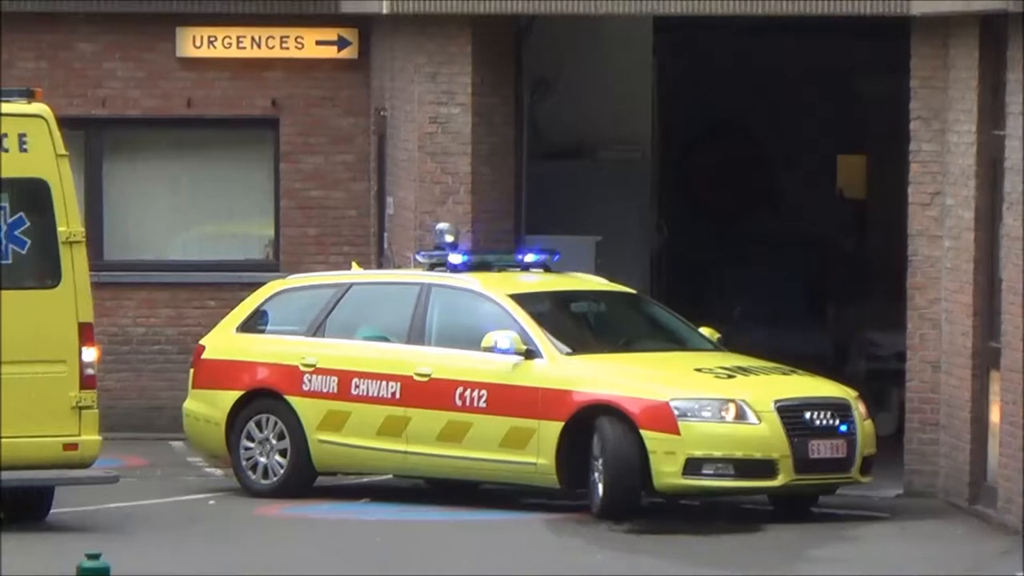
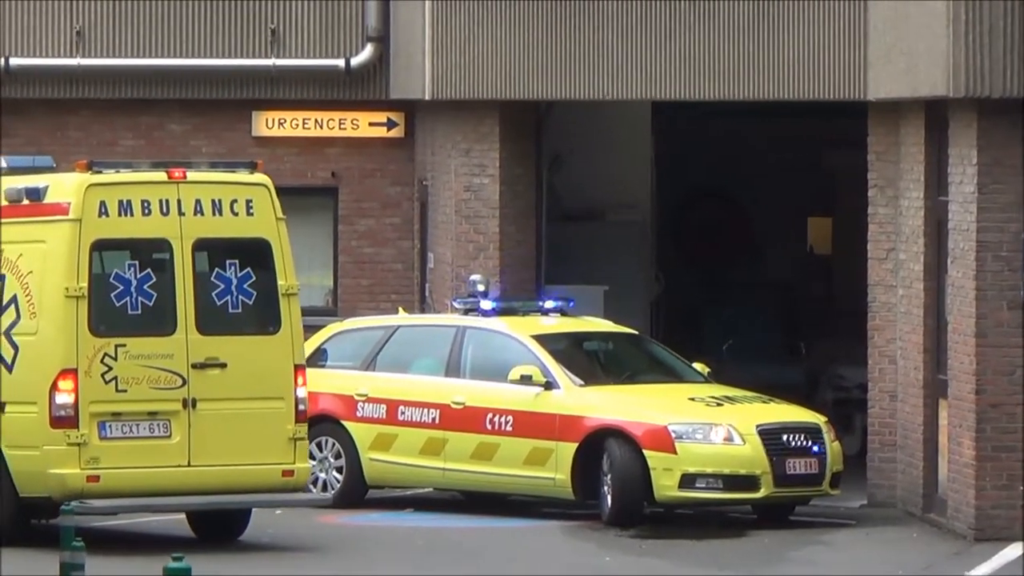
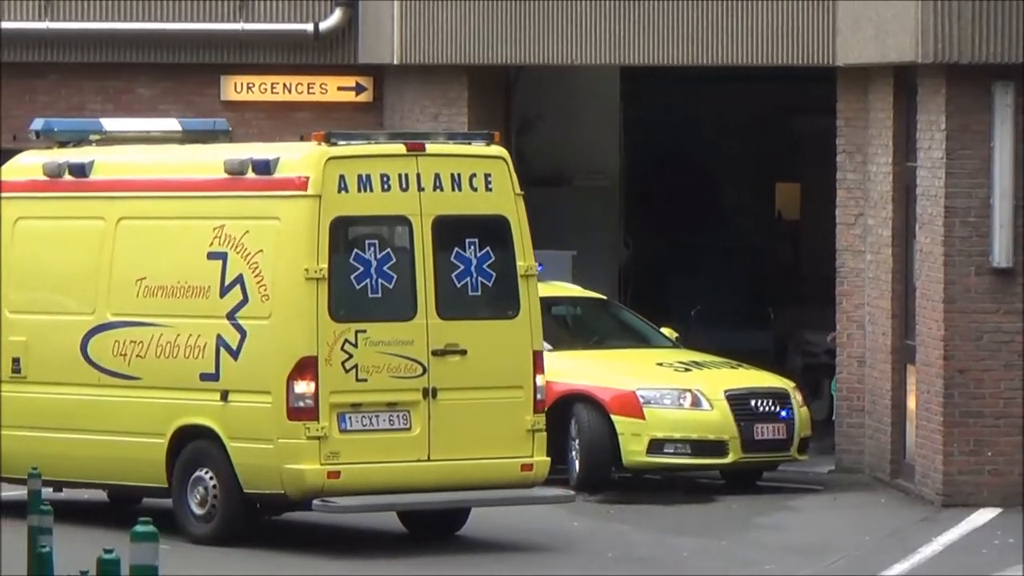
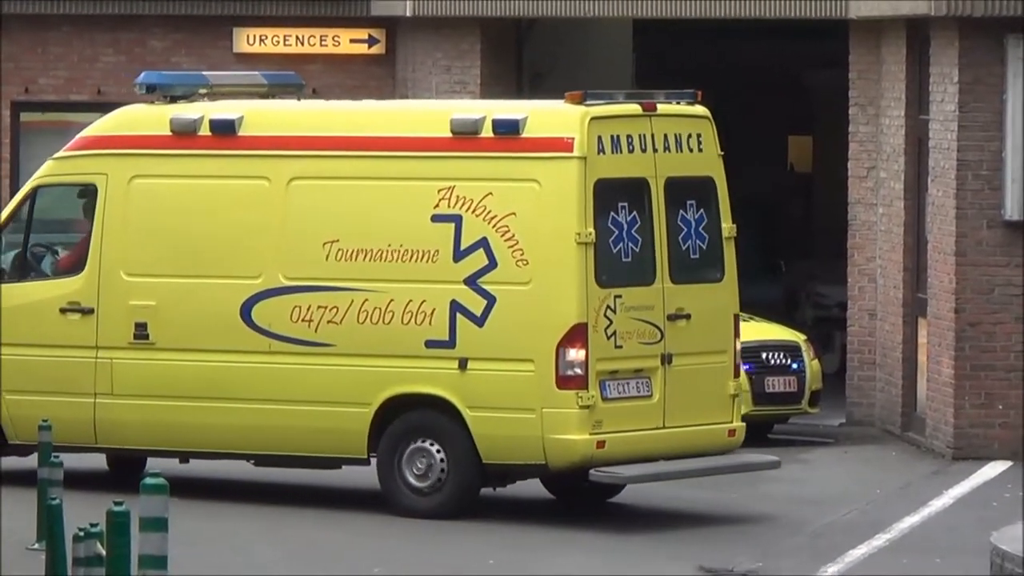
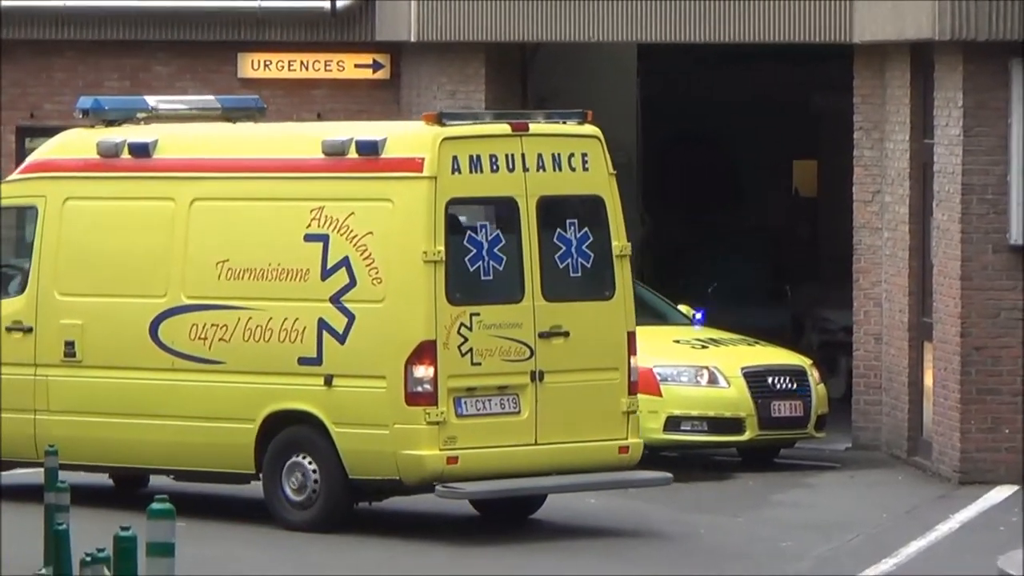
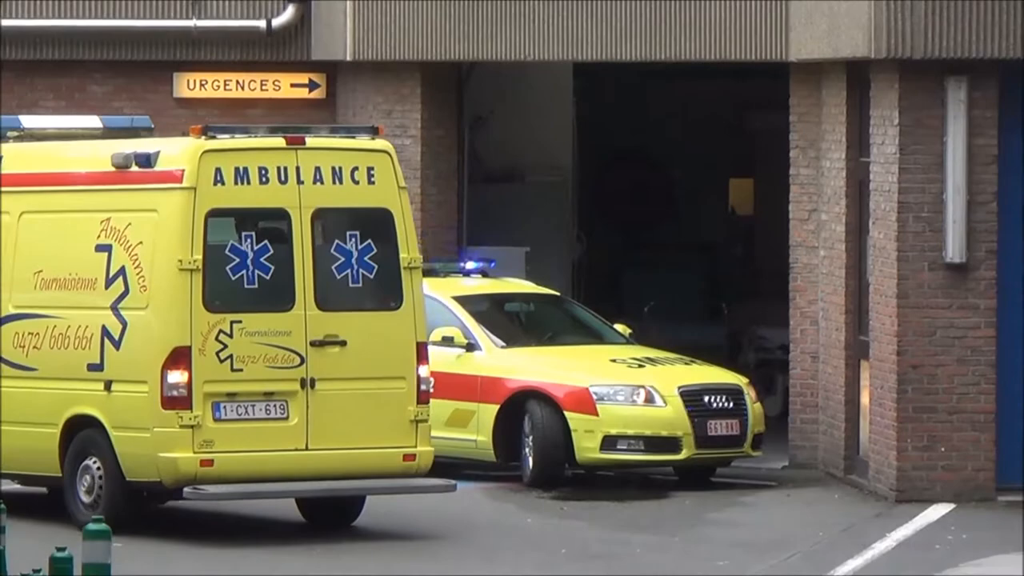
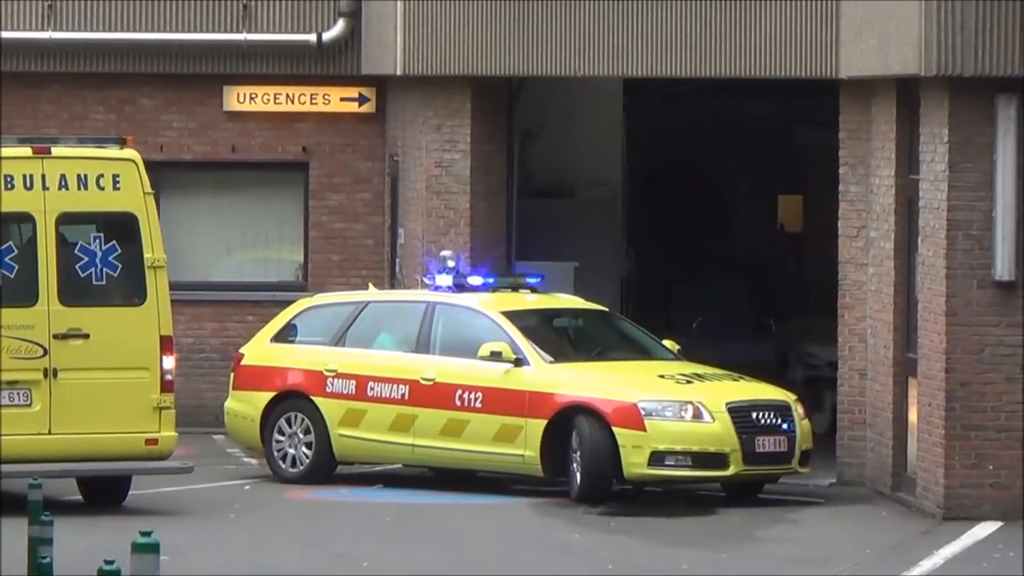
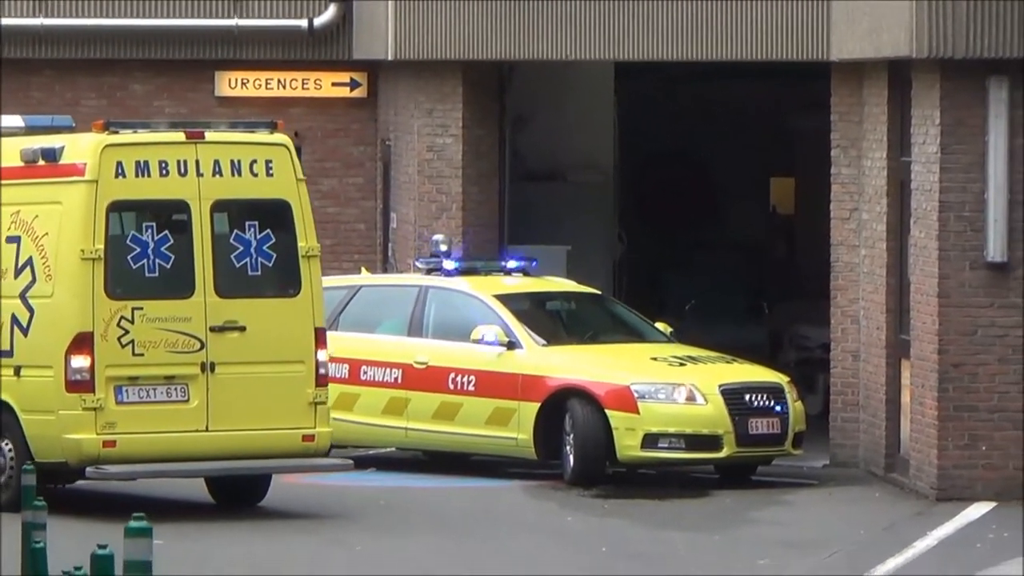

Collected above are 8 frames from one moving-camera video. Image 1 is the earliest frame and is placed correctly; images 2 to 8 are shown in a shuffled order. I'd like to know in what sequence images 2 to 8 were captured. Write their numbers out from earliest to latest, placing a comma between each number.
7, 2, 8, 6, 3, 5, 4
